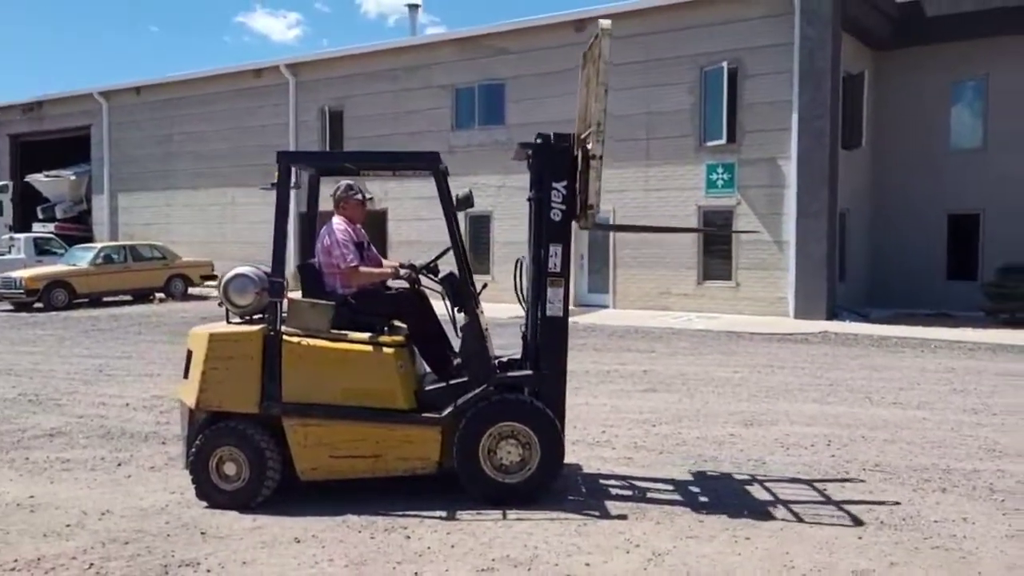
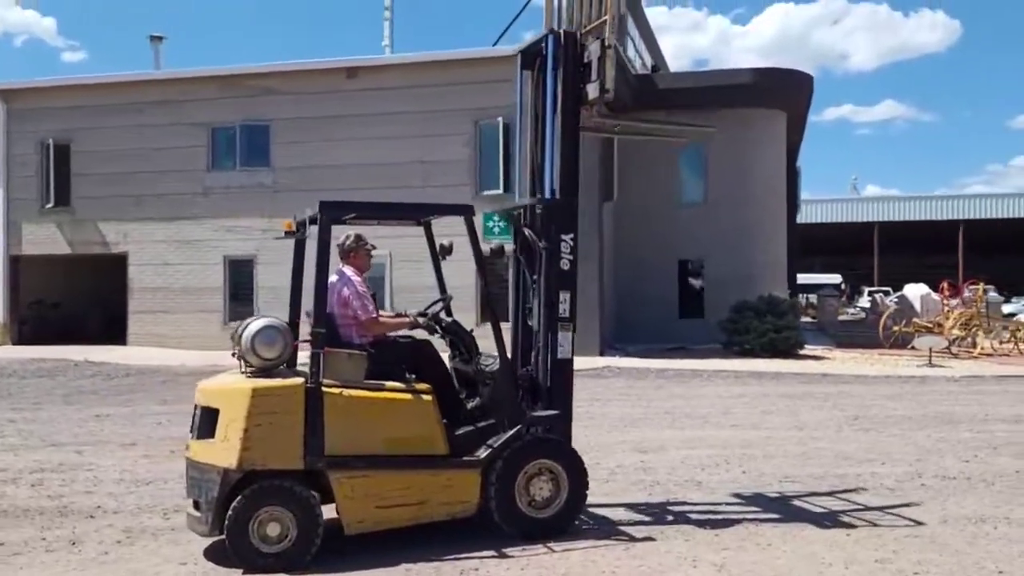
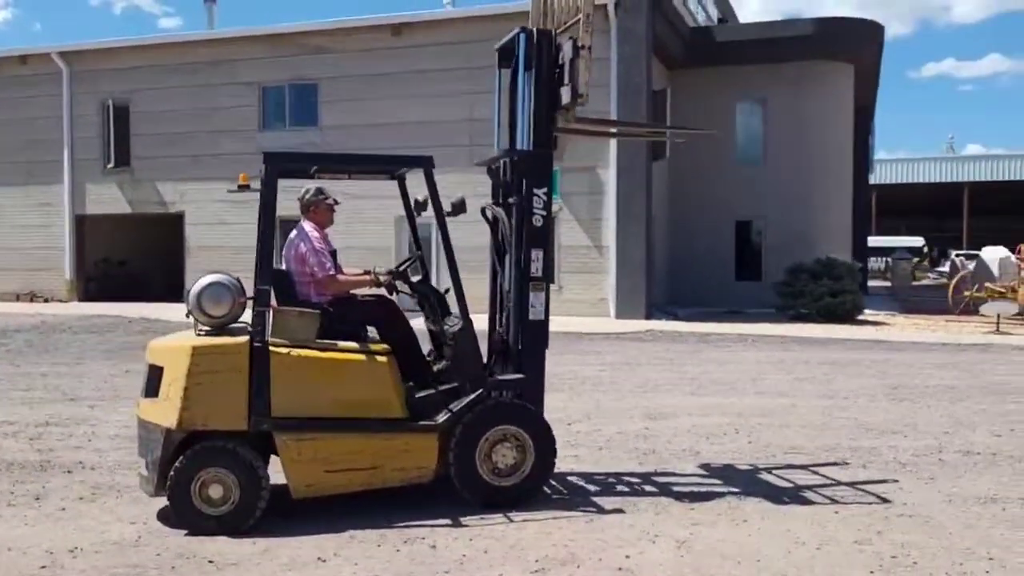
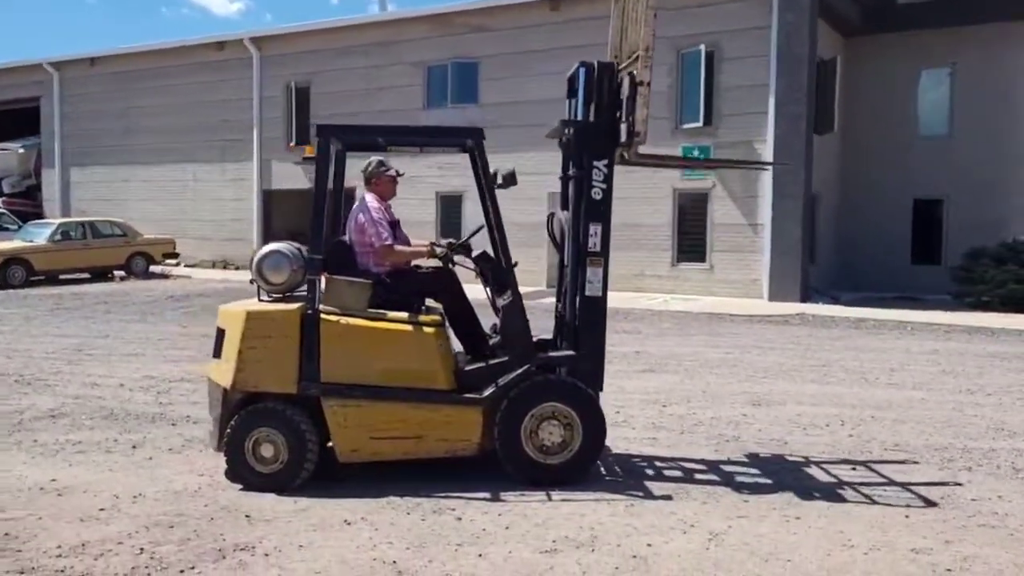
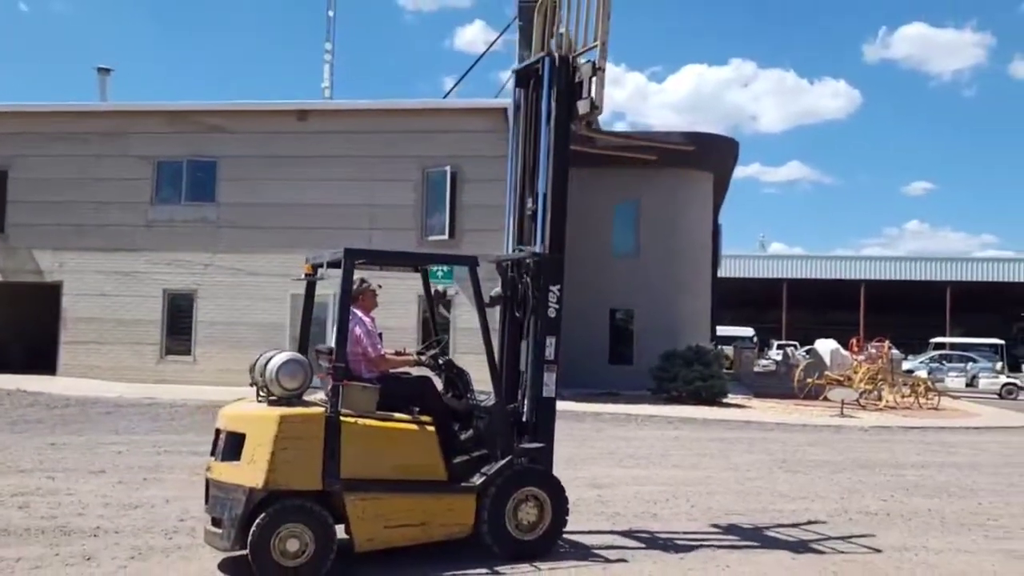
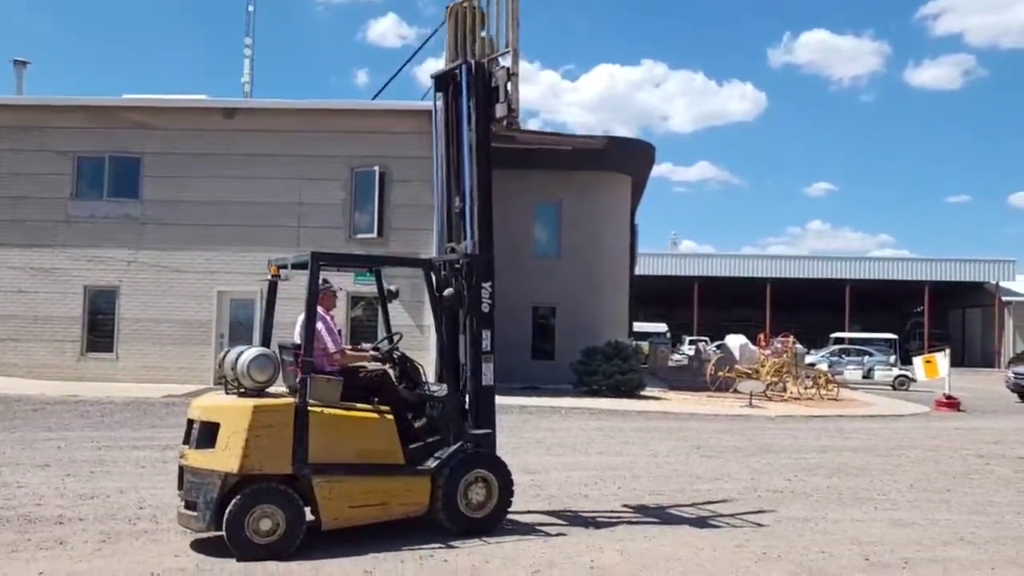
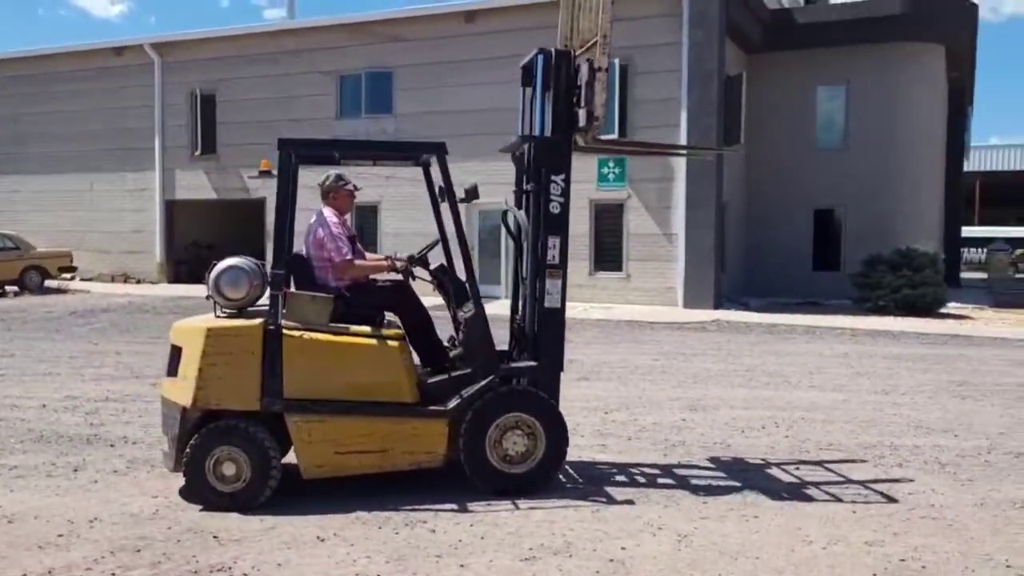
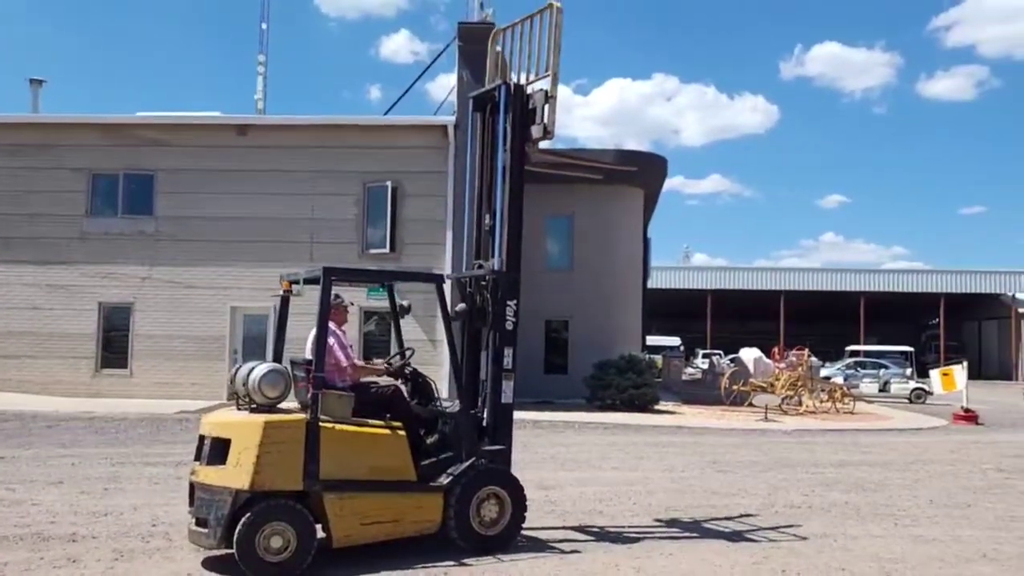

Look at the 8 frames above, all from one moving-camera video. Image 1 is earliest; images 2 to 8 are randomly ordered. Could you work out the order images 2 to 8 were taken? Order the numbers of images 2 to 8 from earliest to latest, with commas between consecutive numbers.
4, 7, 3, 2, 5, 8, 6
